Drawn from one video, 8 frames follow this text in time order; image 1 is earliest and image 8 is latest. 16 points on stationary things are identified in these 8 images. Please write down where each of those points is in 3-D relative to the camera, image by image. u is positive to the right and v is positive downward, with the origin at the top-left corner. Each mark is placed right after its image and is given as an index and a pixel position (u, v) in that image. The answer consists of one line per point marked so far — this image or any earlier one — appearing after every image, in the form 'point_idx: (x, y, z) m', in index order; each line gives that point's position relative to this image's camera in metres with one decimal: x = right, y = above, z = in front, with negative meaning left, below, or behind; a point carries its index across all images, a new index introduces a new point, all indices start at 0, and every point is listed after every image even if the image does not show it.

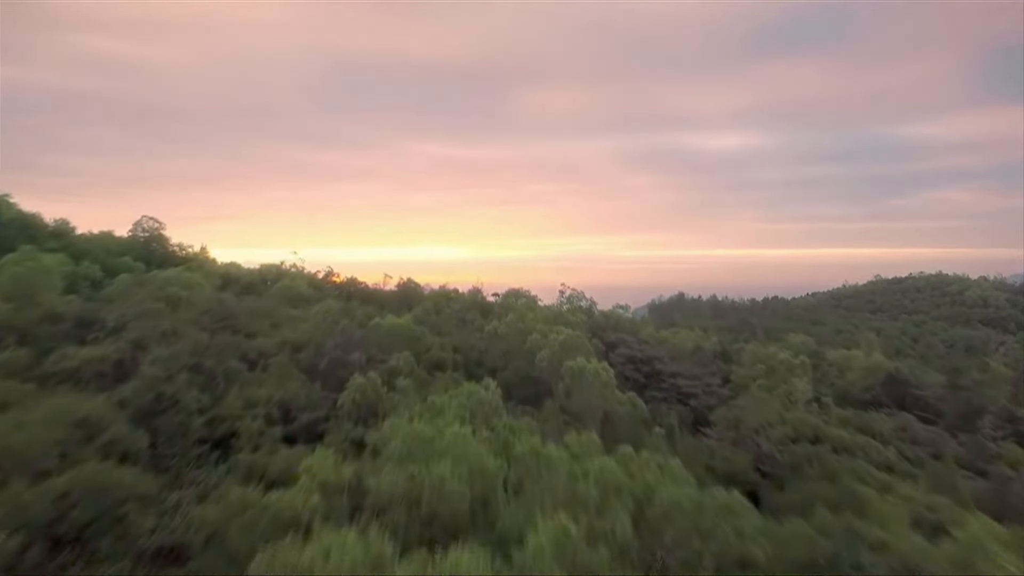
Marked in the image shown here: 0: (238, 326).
0: (-9.8, -1.4, +12.1) m
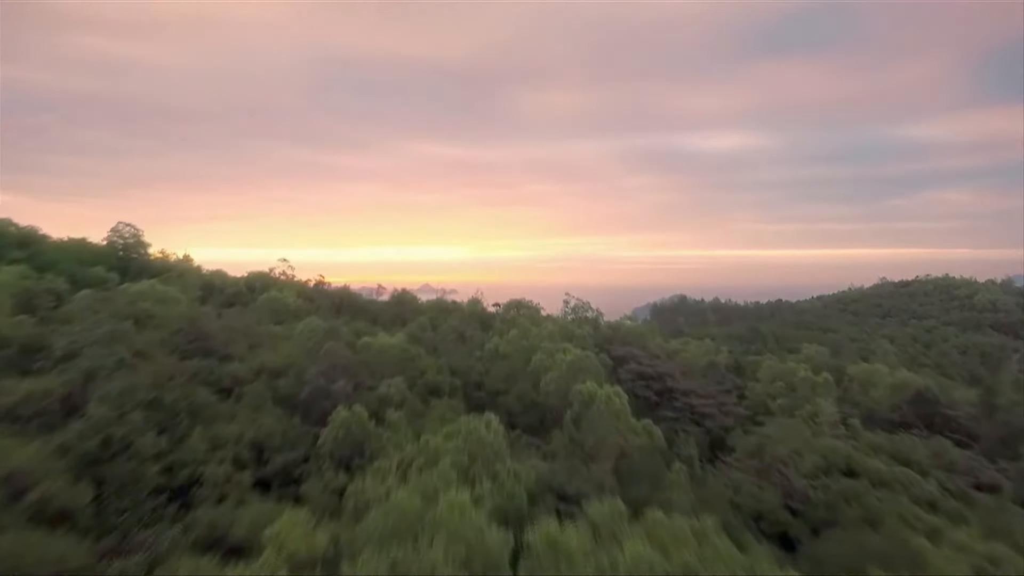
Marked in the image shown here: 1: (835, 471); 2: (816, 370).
0: (-9.7, -2.0, +10.9) m
1: (+11.1, -6.3, +11.5) m
2: (+16.6, -4.5, +18.3) m
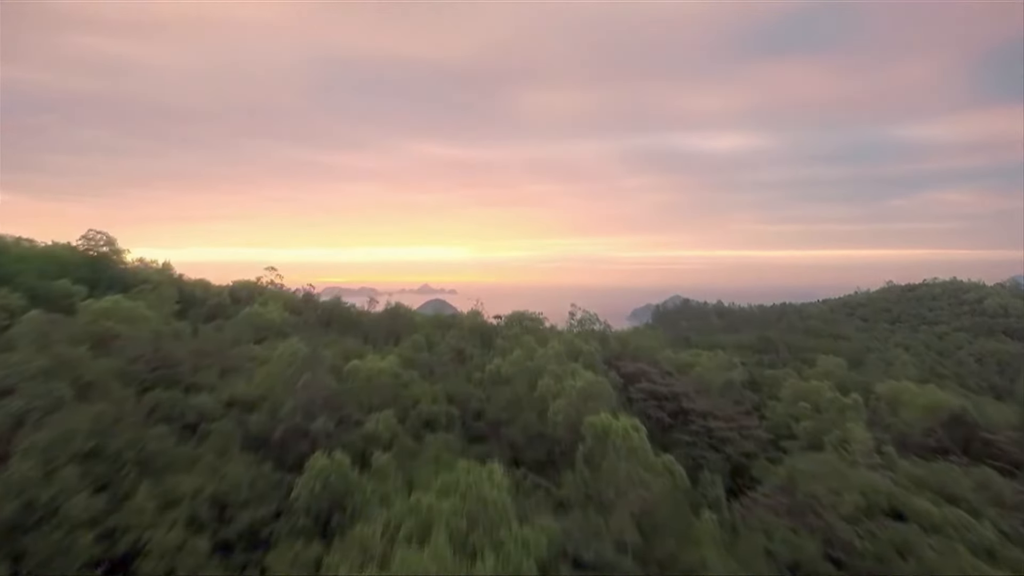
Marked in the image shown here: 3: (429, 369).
0: (-9.6, -2.5, +9.7) m
1: (+11.2, -6.9, +10.3) m
2: (+16.7, -5.1, +17.1) m
3: (-3.0, -2.9, +12.1) m
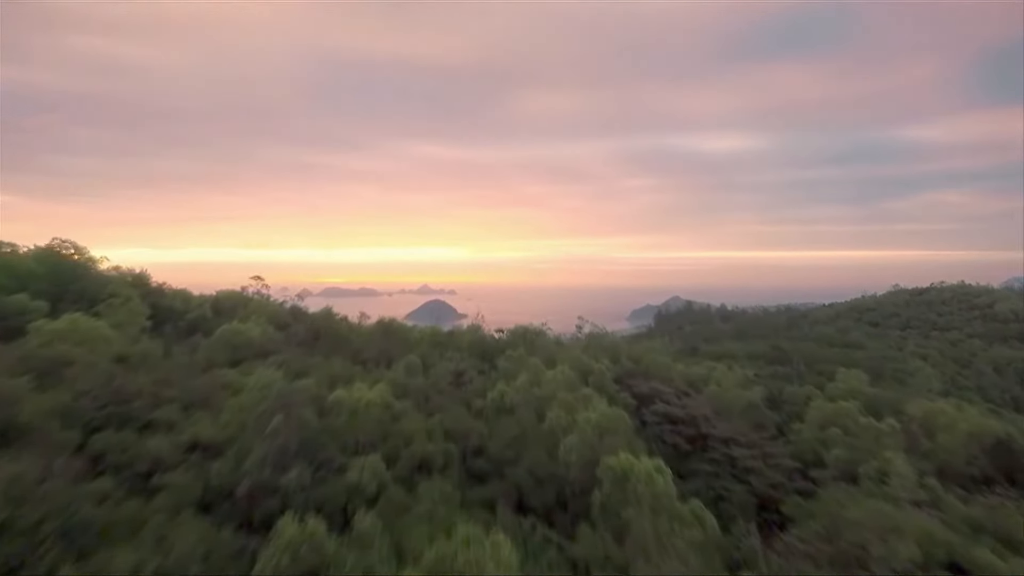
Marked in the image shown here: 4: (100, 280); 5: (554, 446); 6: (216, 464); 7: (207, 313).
0: (-9.4, -3.1, +8.4) m
1: (+11.4, -7.5, +9.0) m
2: (+16.8, -5.7, +15.8) m
3: (-2.8, -3.5, +10.8) m
4: (-18.1, +0.2, +14.7) m
5: (+1.2, -4.6, +9.7) m
6: (-6.6, -3.9, +7.5) m
7: (-14.8, -1.2, +16.4) m
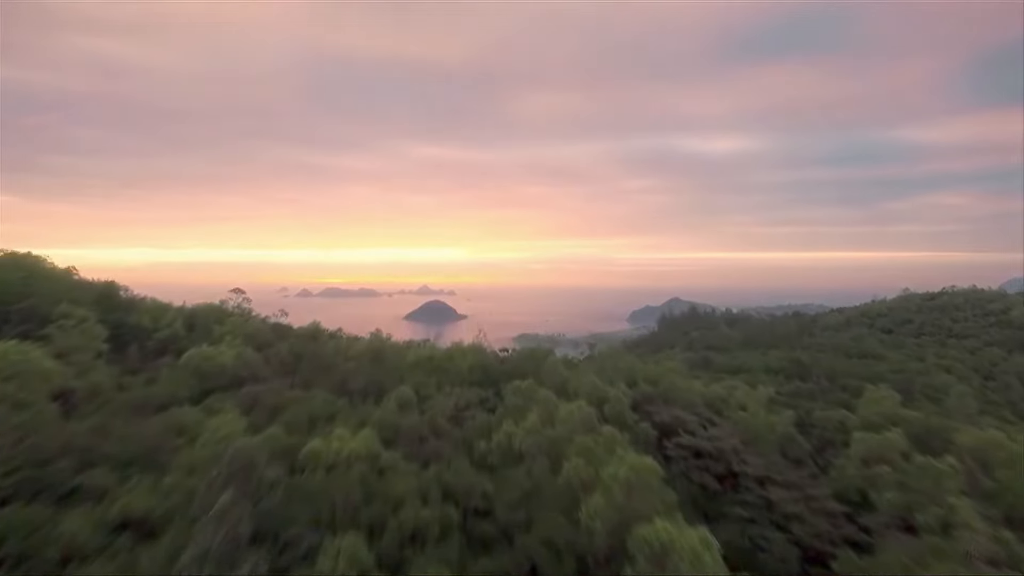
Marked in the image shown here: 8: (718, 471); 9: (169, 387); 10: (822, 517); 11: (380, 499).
0: (-9.2, -3.8, +6.7) m
1: (+11.6, -8.2, +7.4) m
2: (+17.1, -6.4, +14.2) m
3: (-2.6, -4.2, +9.2) m
4: (-17.8, -0.4, +13.1) m
5: (+1.5, -5.3, +8.1) m
6: (-6.3, -4.6, +5.9) m
7: (-14.5, -1.9, +14.7) m
8: (+7.7, -6.8, +12.6) m
9: (-10.9, -3.2, +10.6) m
10: (+10.7, -7.9, +11.6) m
11: (-2.9, -4.6, +7.4) m
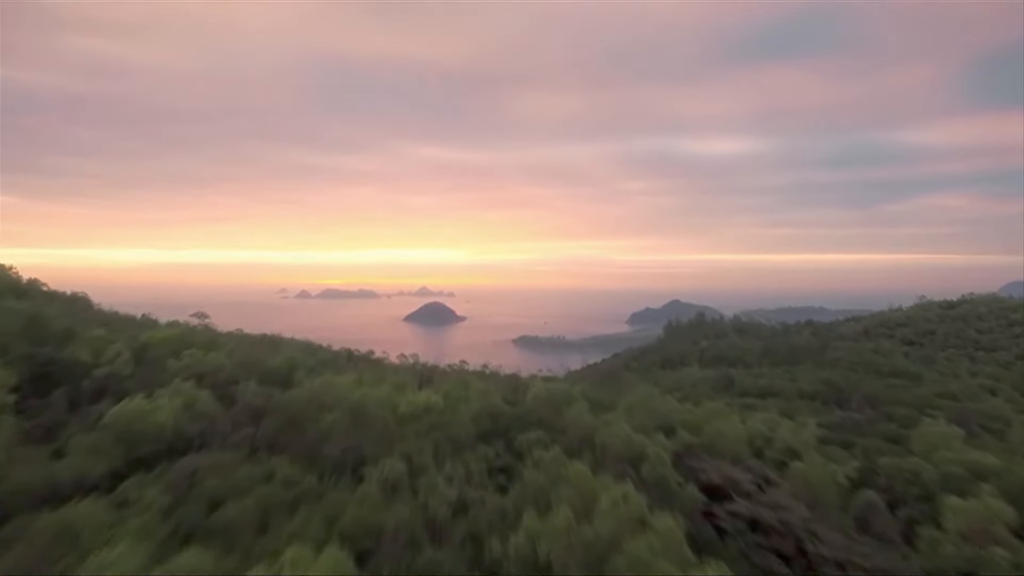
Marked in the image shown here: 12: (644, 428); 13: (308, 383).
0: (-8.6, -4.8, +4.2) m
1: (+12.1, -9.2, +4.9) m
2: (+17.6, -7.4, +11.8) m
3: (-2.1, -5.2, +6.6) m
4: (-17.3, -1.4, +10.5) m
5: (+2.0, -6.3, +5.6) m
6: (-5.8, -5.6, +3.4) m
7: (-14.0, -2.9, +12.2) m
8: (+8.2, -7.9, +10.1) m
9: (-10.4, -4.2, +8.1) m
10: (+11.1, -8.9, +9.1) m
11: (-2.4, -5.6, +4.8) m
12: (+4.8, -5.0, +12.1) m
13: (-7.3, -3.4, +12.1) m
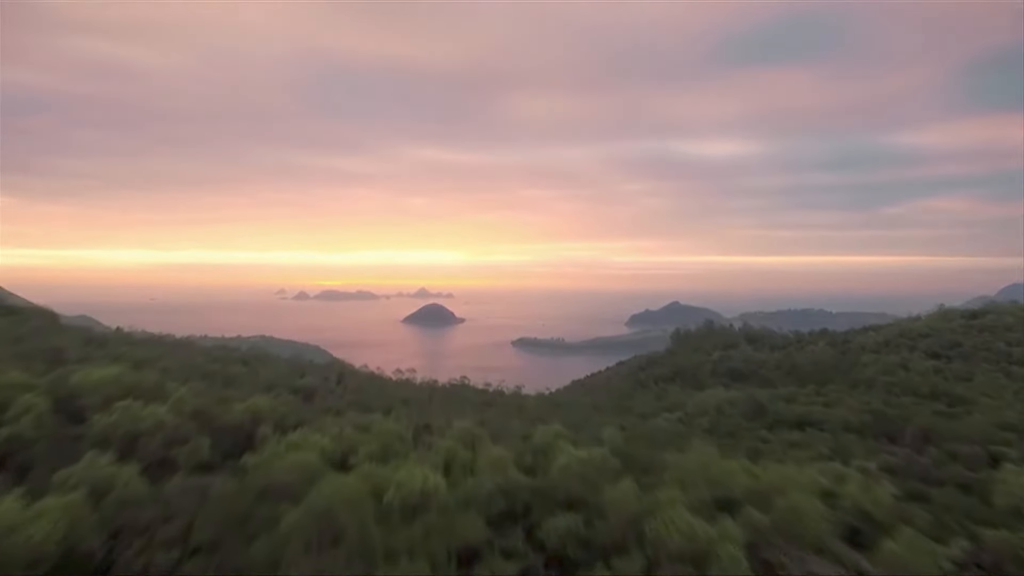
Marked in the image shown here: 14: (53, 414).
0: (-8.0, -5.8, +1.4) m
1: (+12.8, -10.3, +2.2) m
2: (+18.2, -8.5, +9.1) m
3: (-1.4, -6.3, +3.9) m
4: (-16.7, -2.5, +7.8) m
5: (+2.6, -7.3, +2.9) m
6: (-5.2, -6.6, +0.6) m
7: (-13.4, -4.0, +9.4) m
8: (+8.8, -9.0, +7.4) m
9: (-9.8, -5.2, +5.3) m
10: (+11.8, -10.0, +6.4) m
11: (-1.8, -6.7, +2.1) m
12: (+5.4, -6.1, +9.4) m
13: (-6.7, -4.5, +9.3) m
14: (-13.4, -4.0, +9.6) m
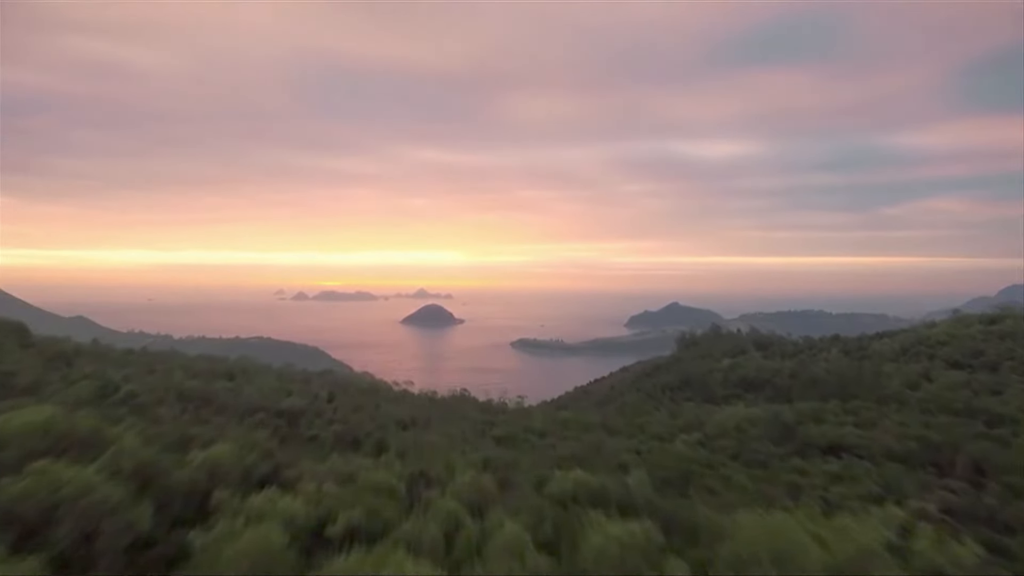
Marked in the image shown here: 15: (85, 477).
0: (-7.6, -6.6, -0.6) m
1: (+13.2, -11.0, +0.2) m
2: (+18.6, -9.3, +7.1) m
3: (-1.0, -7.0, +1.9) m
4: (-16.3, -3.2, +5.7) m
5: (+3.1, -8.1, +0.9) m
6: (-4.7, -7.3, -1.4) m
7: (-13.0, -4.7, +7.3) m
8: (+9.3, -9.7, +5.3) m
9: (-9.4, -5.9, +3.3) m
10: (+12.2, -10.8, +4.4) m
11: (-1.3, -7.4, +0.1) m
12: (+5.8, -6.9, +7.4) m
13: (-6.3, -5.2, +7.3) m
14: (-13.0, -4.7, +7.5) m
15: (-9.9, -4.7, +7.6) m
